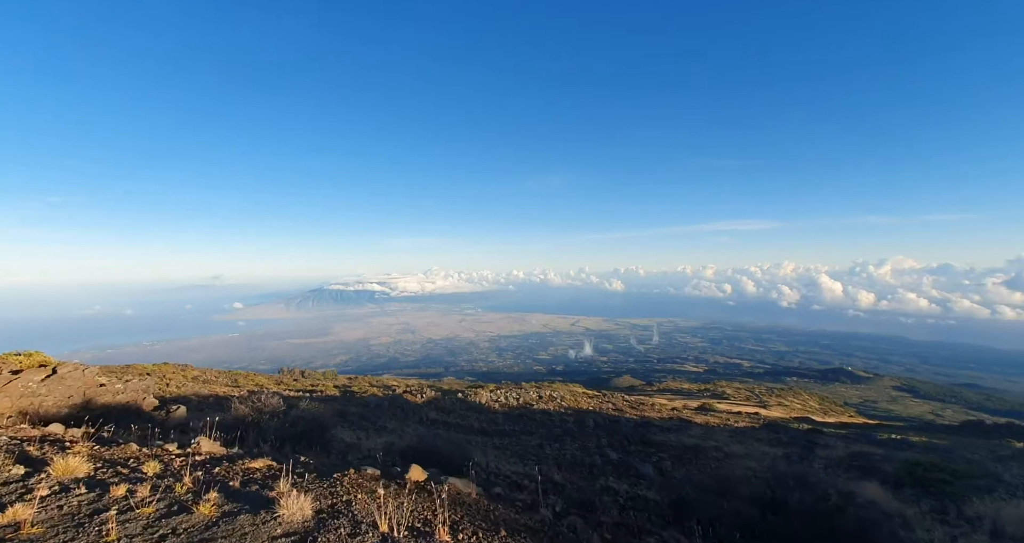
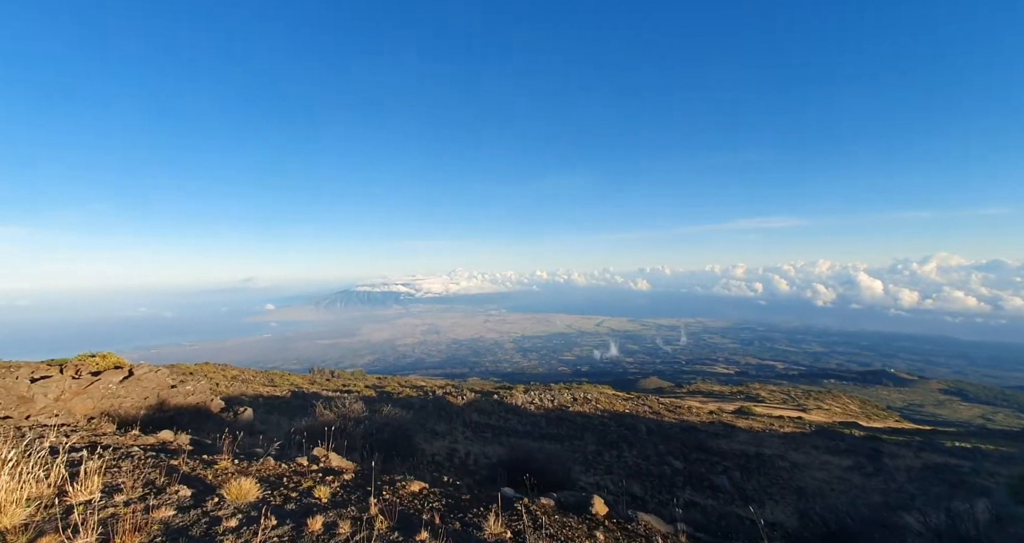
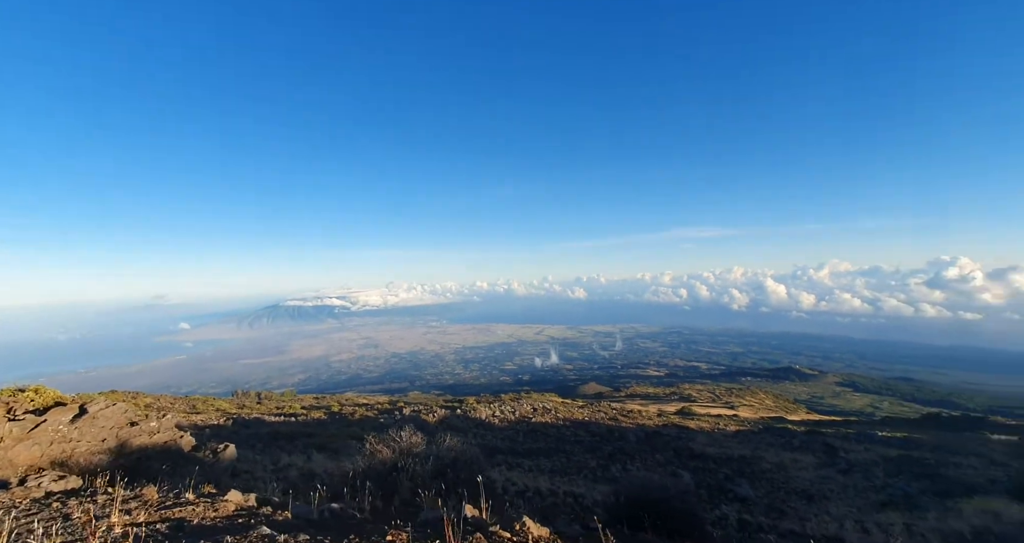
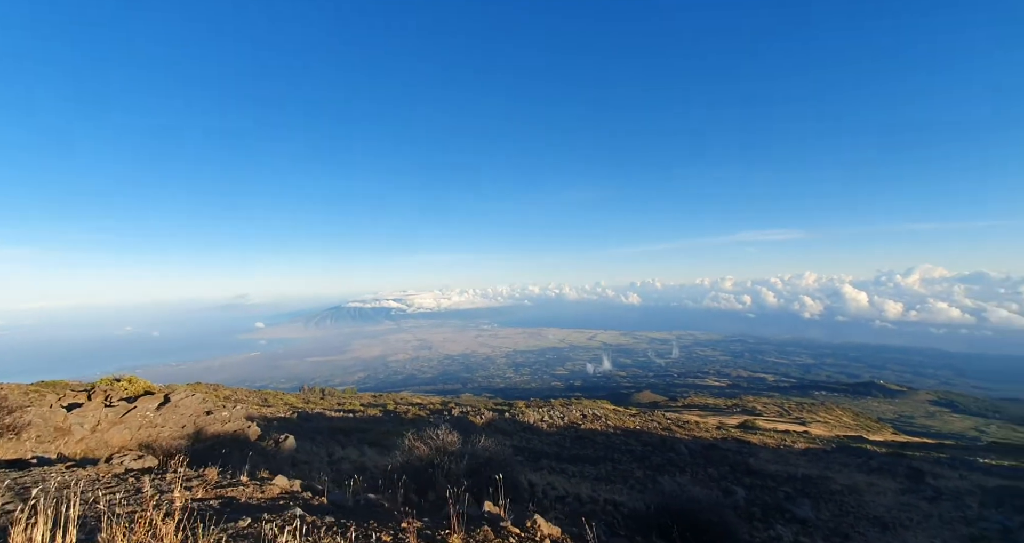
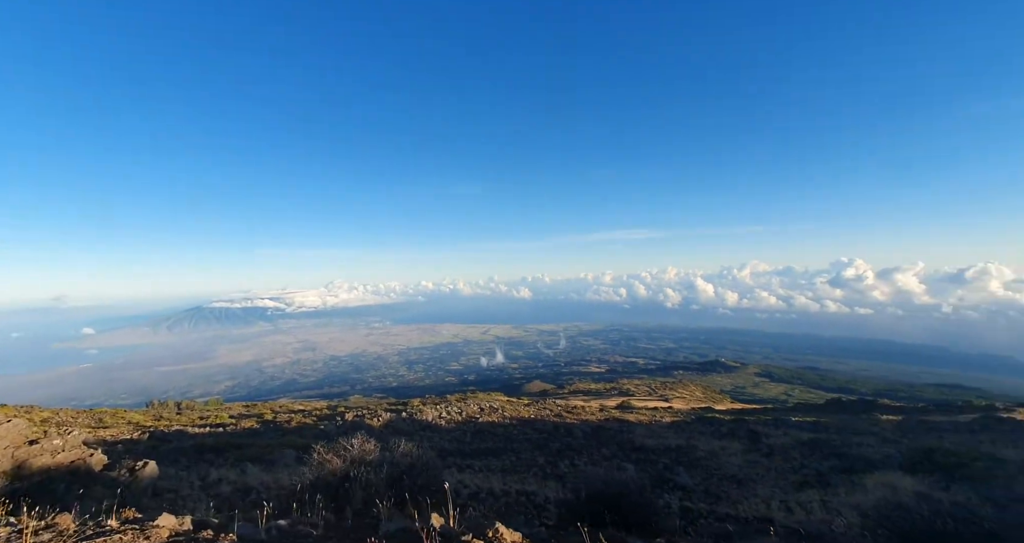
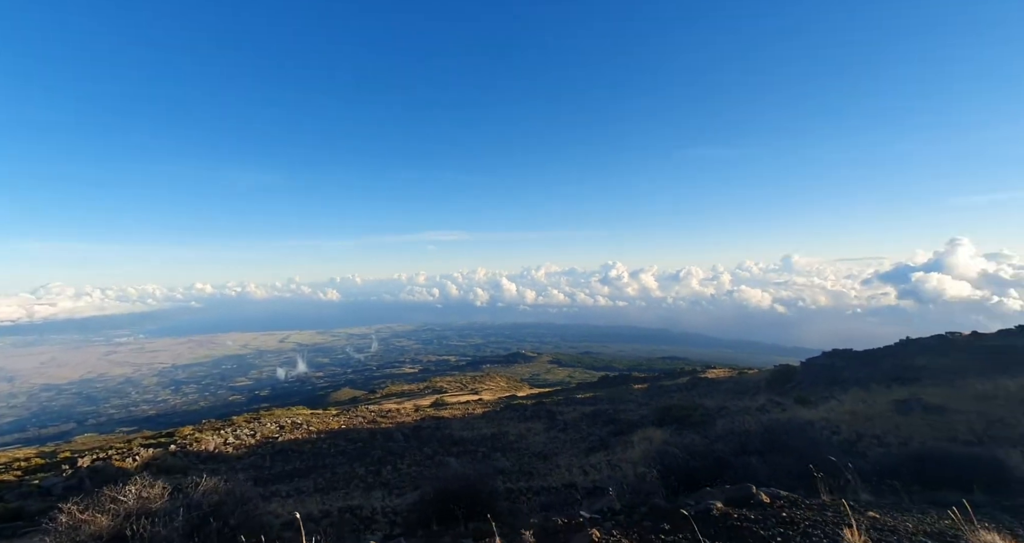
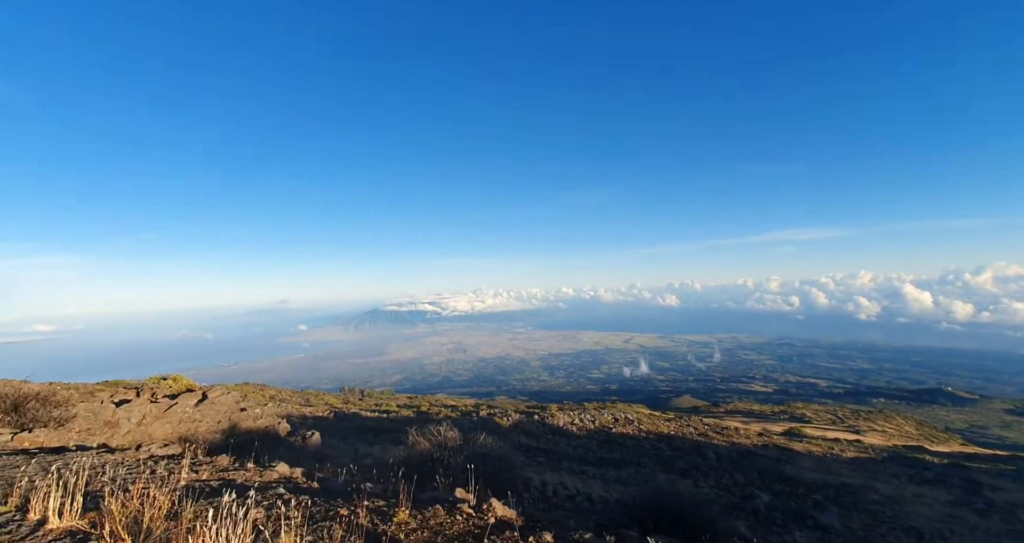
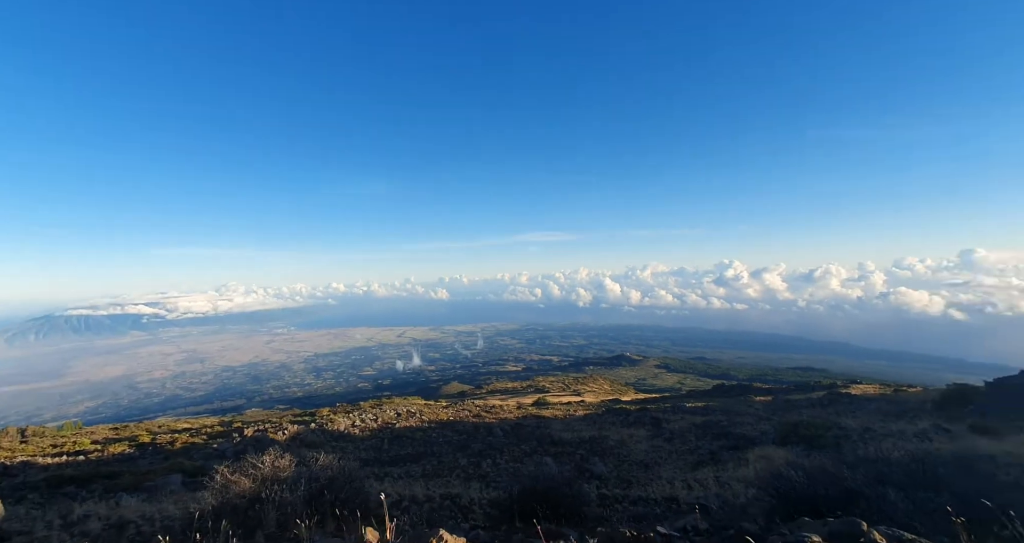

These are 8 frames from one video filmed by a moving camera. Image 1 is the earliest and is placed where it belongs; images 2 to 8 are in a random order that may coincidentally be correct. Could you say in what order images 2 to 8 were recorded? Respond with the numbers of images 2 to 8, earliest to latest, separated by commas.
2, 7, 4, 3, 5, 8, 6
